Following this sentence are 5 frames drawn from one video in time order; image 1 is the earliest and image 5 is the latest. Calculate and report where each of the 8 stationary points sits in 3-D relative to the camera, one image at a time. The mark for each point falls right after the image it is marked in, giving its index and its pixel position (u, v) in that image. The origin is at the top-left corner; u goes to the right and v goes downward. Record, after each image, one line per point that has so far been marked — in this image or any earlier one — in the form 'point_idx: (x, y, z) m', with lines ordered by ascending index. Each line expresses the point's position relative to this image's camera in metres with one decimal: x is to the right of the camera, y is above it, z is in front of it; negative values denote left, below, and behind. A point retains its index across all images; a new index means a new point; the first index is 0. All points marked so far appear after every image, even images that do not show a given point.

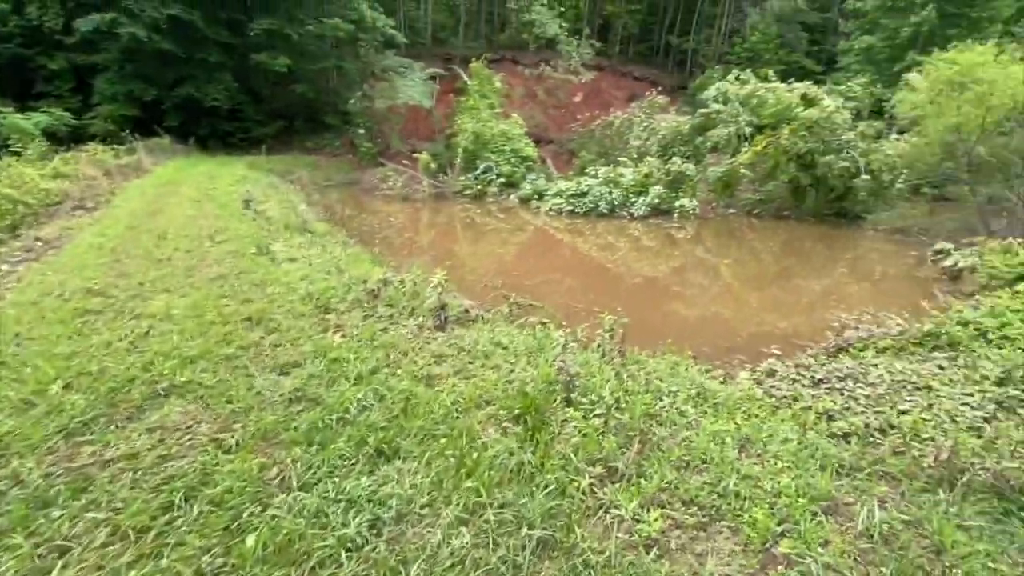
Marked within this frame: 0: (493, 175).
0: (-0.7, +4.0, +17.1) m
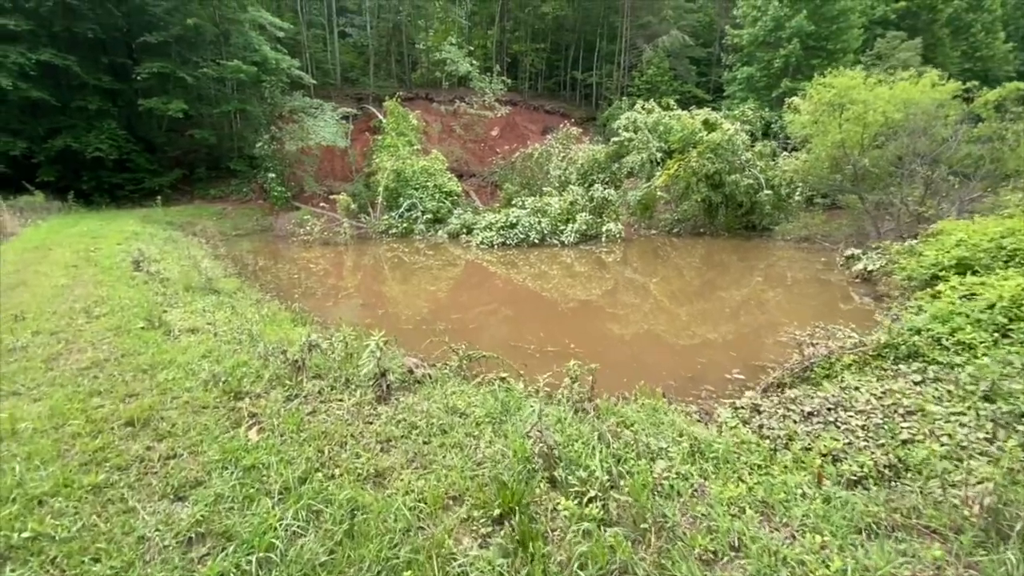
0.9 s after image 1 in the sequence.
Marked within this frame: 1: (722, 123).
0: (-3.3, +2.6, +16.6) m
1: (+6.8, +5.3, +15.3) m
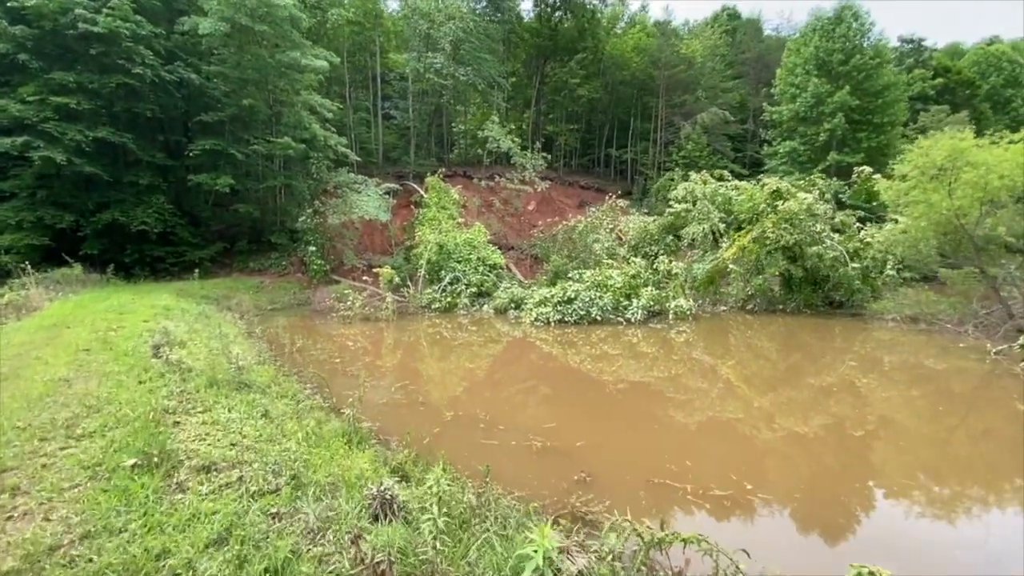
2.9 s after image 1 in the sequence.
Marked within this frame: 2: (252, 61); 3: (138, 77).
0: (-1.6, 0.0, +15.6) m
1: (+8.3, +2.8, +14.2) m
2: (-9.4, +8.2, +17.4) m
3: (-12.5, +7.1, +16.1) m
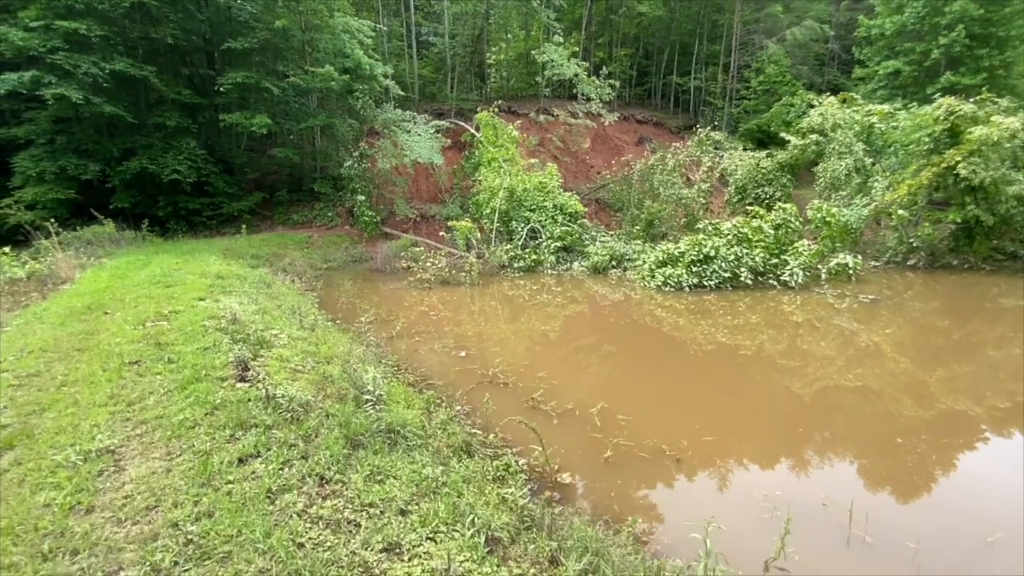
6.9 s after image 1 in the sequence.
0: (+0.9, +1.3, +13.4) m
1: (+10.8, +4.0, +11.2) m
2: (-6.9, +9.6, +14.6) m
3: (-10.1, +8.3, +13.5) m
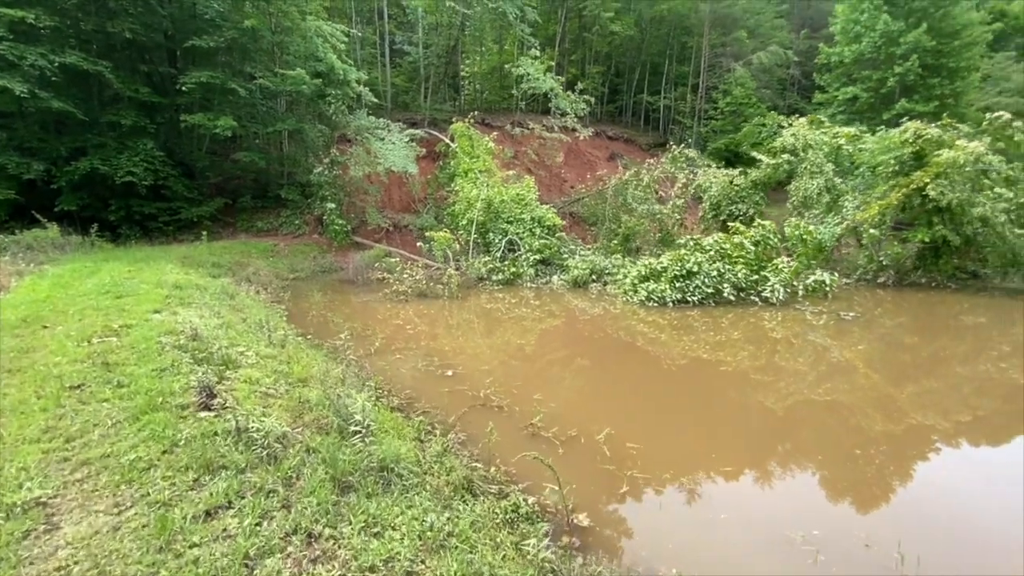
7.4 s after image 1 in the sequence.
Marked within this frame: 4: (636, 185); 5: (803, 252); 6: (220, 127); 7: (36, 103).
0: (+0.3, +1.0, +13.1) m
1: (+10.3, +3.6, +11.7) m
2: (-7.5, +9.2, +14.0) m
3: (-10.6, +8.0, +12.7) m
4: (+4.2, +3.1, +14.1) m
5: (+6.8, +0.9, +11.8) m
6: (-8.3, +4.6, +13.7) m
7: (-11.8, +4.6, +11.9) m
